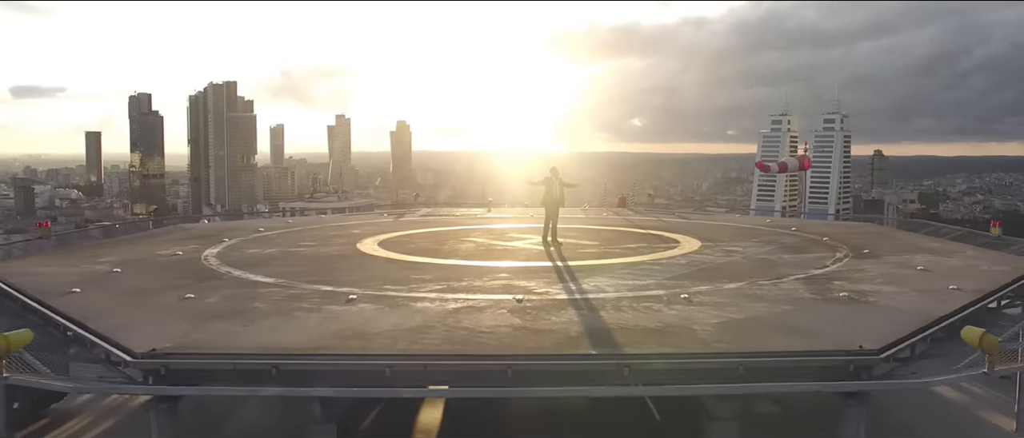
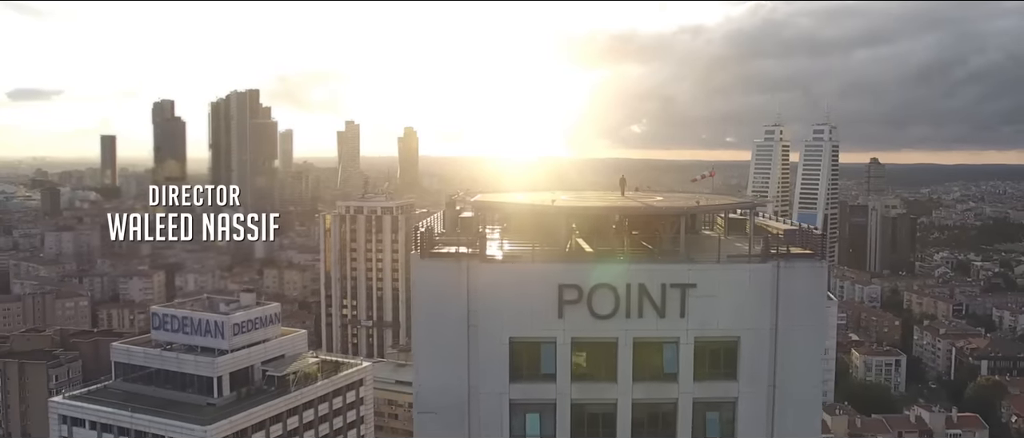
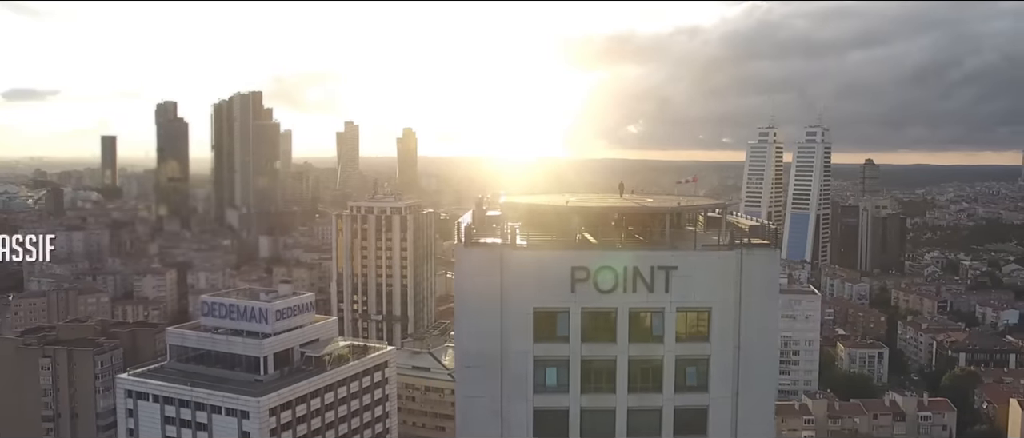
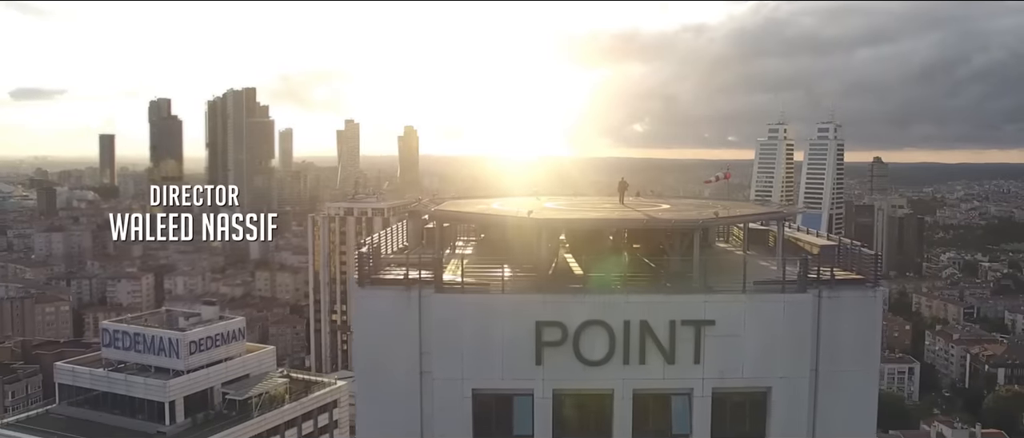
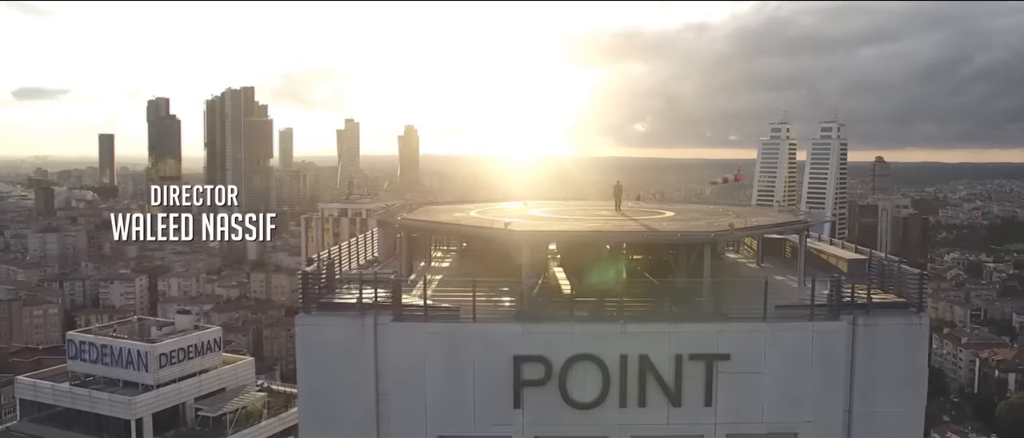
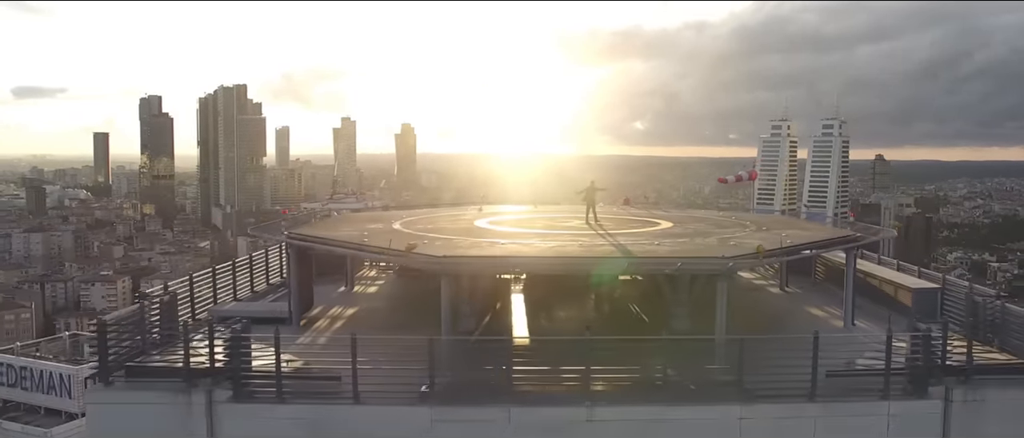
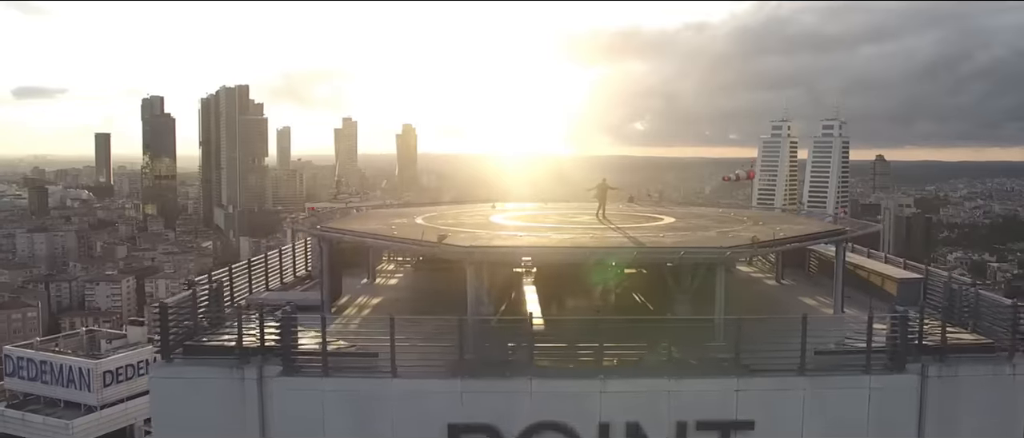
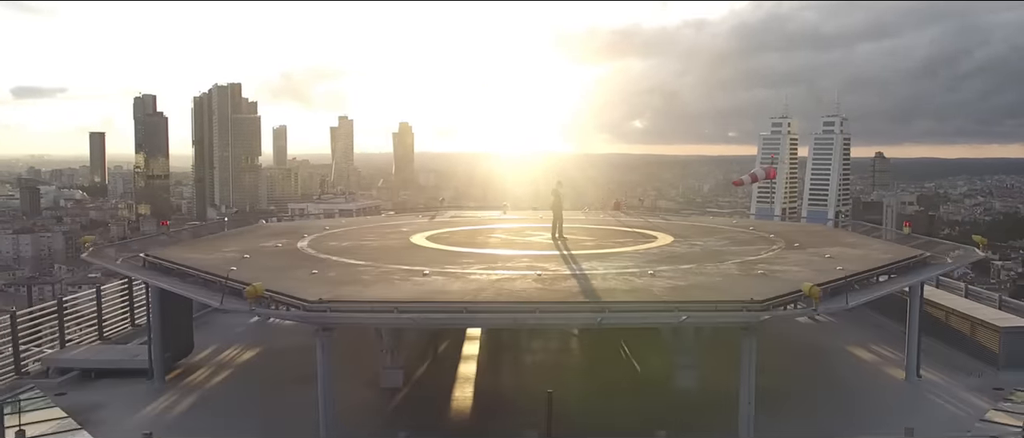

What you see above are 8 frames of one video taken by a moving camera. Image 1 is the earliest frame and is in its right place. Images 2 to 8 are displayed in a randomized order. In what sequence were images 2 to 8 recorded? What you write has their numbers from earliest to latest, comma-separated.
8, 6, 7, 5, 4, 2, 3
